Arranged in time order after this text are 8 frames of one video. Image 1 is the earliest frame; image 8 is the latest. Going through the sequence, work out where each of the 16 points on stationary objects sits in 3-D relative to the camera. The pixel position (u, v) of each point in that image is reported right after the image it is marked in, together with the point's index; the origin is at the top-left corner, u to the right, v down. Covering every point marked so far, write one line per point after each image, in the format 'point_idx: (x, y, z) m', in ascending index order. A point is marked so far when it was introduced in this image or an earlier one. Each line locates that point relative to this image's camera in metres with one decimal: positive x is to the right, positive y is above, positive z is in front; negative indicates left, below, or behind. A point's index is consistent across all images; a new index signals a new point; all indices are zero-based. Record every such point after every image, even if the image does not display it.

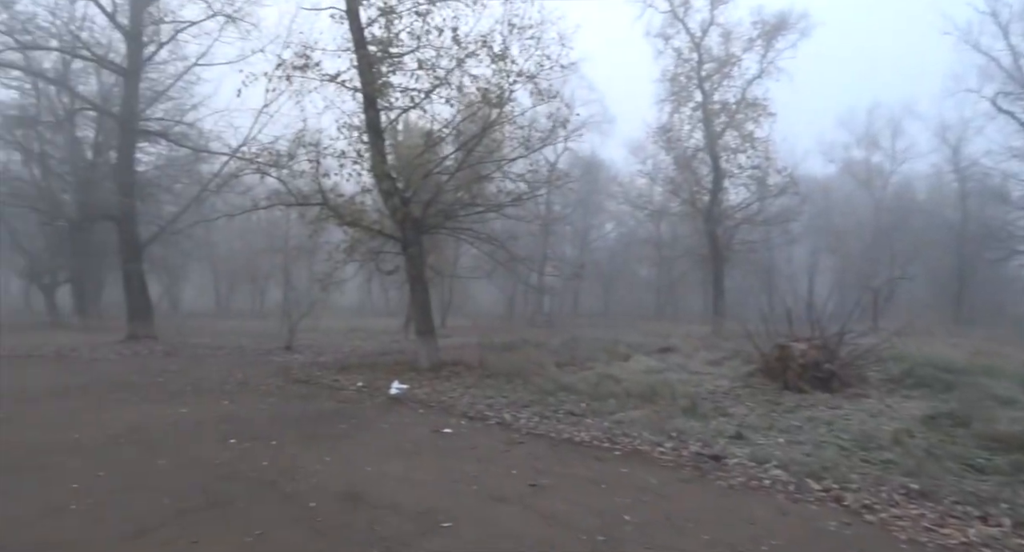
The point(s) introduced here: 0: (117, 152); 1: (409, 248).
0: (-11.4, +3.6, +18.3) m
1: (-2.4, +0.7, +15.0) m
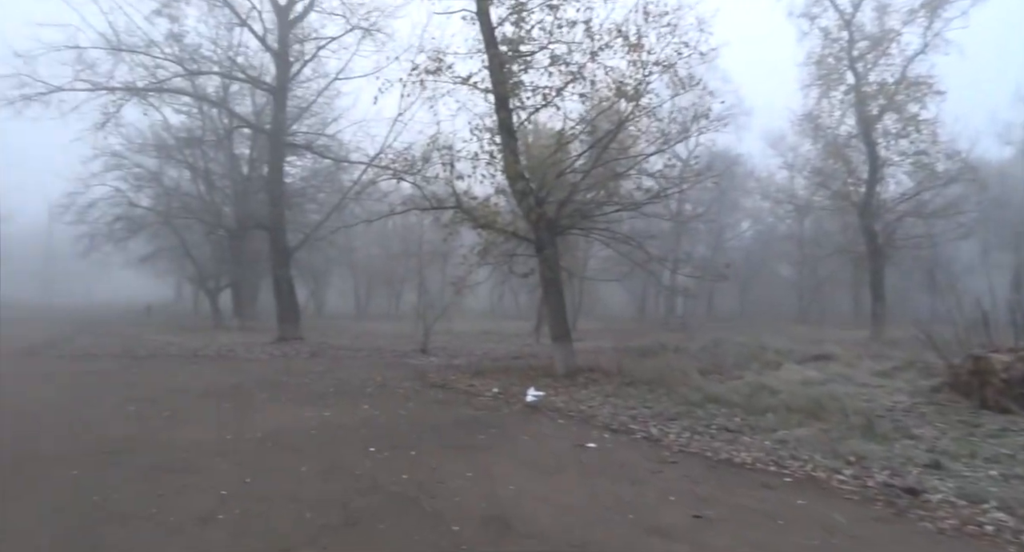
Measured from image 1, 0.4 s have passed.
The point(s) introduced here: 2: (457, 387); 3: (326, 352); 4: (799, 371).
0: (-7.5, +3.4, +19.5) m
1: (+0.7, +0.6, +14.5) m
2: (-1.1, -2.1, +12.2) m
3: (-5.1, -2.1, +17.3) m
4: (+7.0, -2.3, +15.4) m
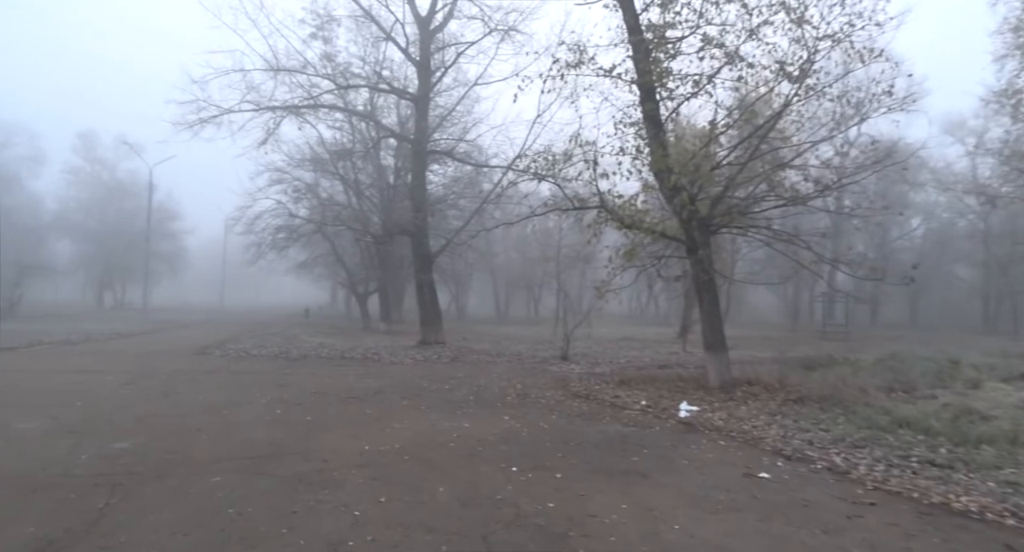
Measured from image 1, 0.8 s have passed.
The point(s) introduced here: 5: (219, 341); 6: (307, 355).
0: (-3.1, +3.3, +20.0) m
1: (+3.9, +0.5, +13.3) m
2: (+1.6, -2.2, +11.4) m
3: (-1.2, -2.2, +17.2) m
4: (+10.2, -2.4, +12.8) m
5: (-8.8, -2.0, +19.0) m
6: (-5.1, -2.0, +15.7) m
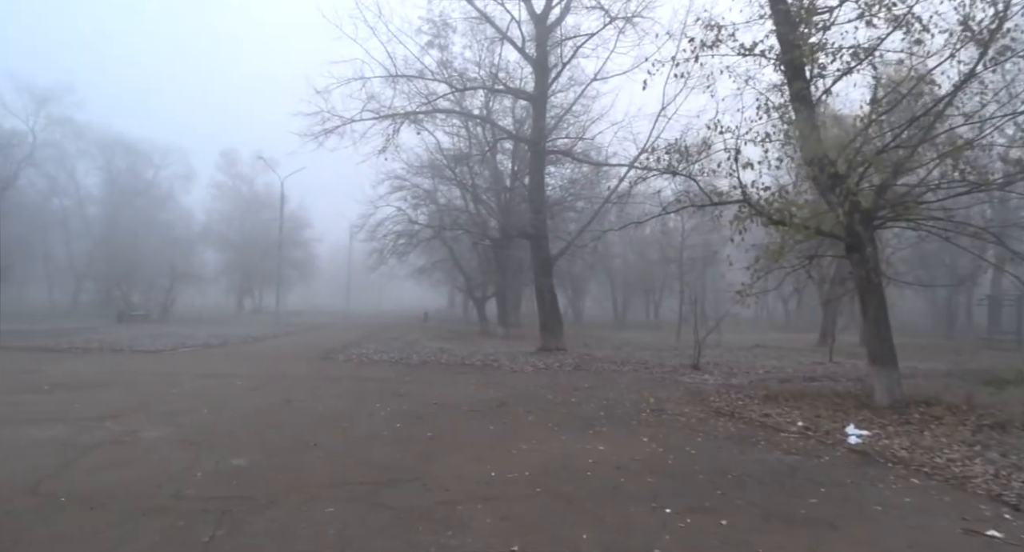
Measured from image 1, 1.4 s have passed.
0: (+0.6, +3.2, +19.4) m
1: (+6.3, +0.5, +11.5) m
2: (+3.8, -2.2, +10.0) m
3: (+2.0, -2.3, +16.3) m
4: (+12.5, -2.3, +9.9) m
5: (-5.1, -2.1, +19.4) m
6: (-2.1, -2.1, +15.4) m
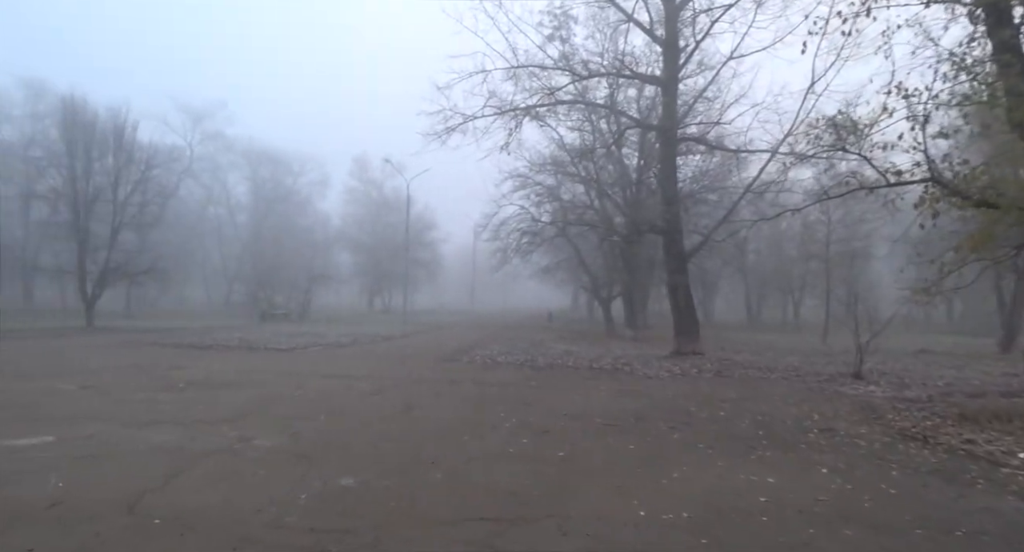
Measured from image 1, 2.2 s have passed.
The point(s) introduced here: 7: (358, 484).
0: (+4.2, +3.2, +17.9) m
1: (+8.4, +0.6, +9.1) m
2: (+5.6, -2.1, +8.1) m
3: (+5.1, -2.2, +14.6) m
4: (+14.1, -2.2, +6.4) m
5: (-1.4, -2.1, +19.0) m
6: (+0.9, -2.1, +14.5) m
7: (-1.2, -1.6, +4.8) m
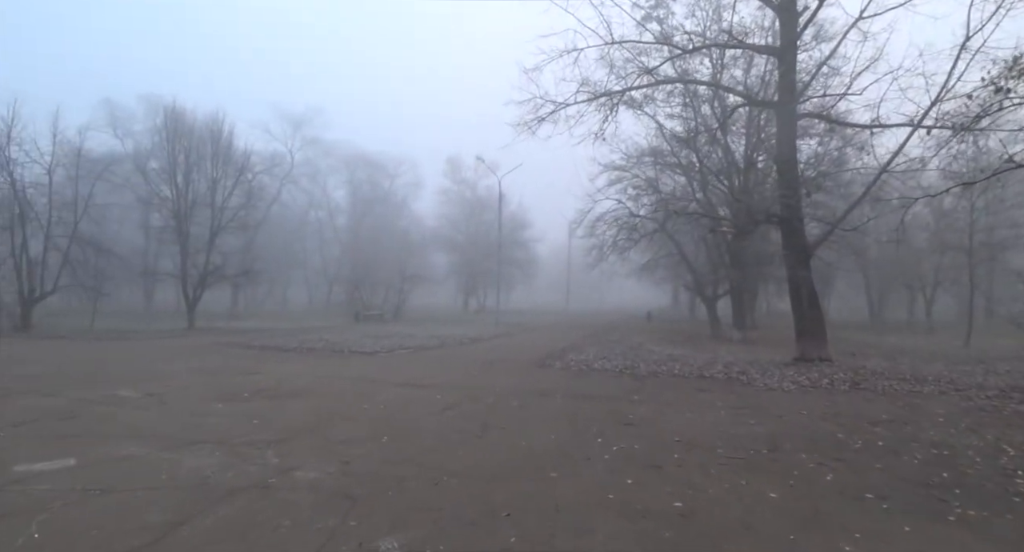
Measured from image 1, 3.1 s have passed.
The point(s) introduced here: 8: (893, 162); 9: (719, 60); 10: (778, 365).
0: (+6.6, +3.3, +15.7) m
1: (+9.4, +0.8, +6.4) m
2: (+6.6, -2.0, +5.8) m
3: (+7.0, -2.1, +12.3) m
4: (+14.8, -2.0, +2.8) m
5: (+1.3, -2.1, +17.6) m
6: (+2.9, -2.0, +12.9) m
7: (-0.6, -1.6, +3.6) m
8: (+9.1, +2.8, +15.1) m
9: (+6.2, +6.5, +19.0) m
10: (+6.1, -2.1, +14.4) m
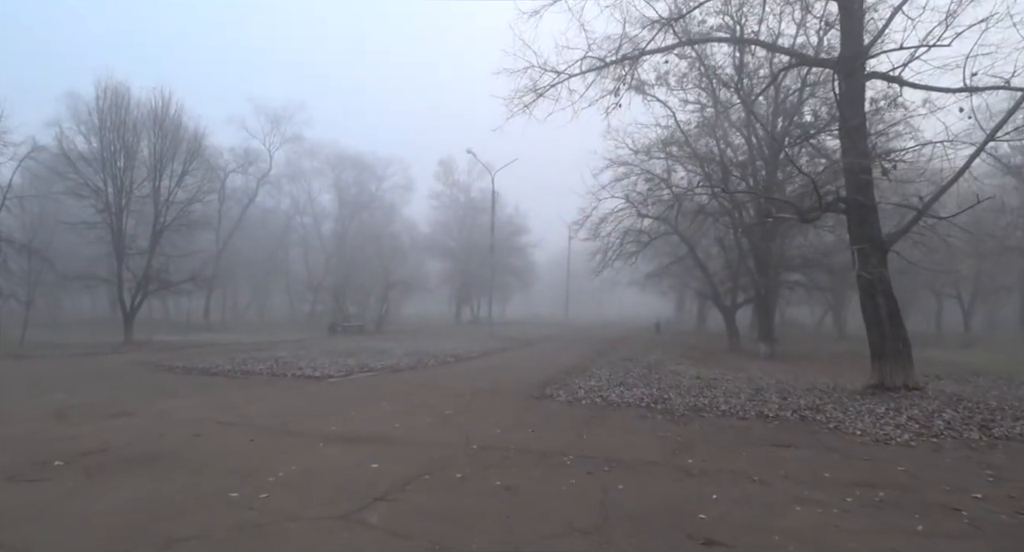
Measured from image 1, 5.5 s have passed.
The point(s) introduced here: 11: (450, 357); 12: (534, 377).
0: (+6.5, +3.3, +12.4) m
1: (+9.3, +0.9, +3.0) m
2: (+6.5, -1.9, +2.4) m
3: (+6.9, -2.1, +8.9) m
4: (+14.6, -1.8, -0.6) m
5: (+1.2, -2.1, +14.2) m
6: (+2.7, -2.0, +9.5) m
7: (-0.8, -1.4, +0.2) m
8: (+9.0, +2.7, +11.8) m
9: (+6.0, +6.4, +15.7) m
10: (+5.9, -2.1, +11.0) m
11: (-1.7, -2.3, +17.5) m
12: (+0.4, -2.1, +13.2) m
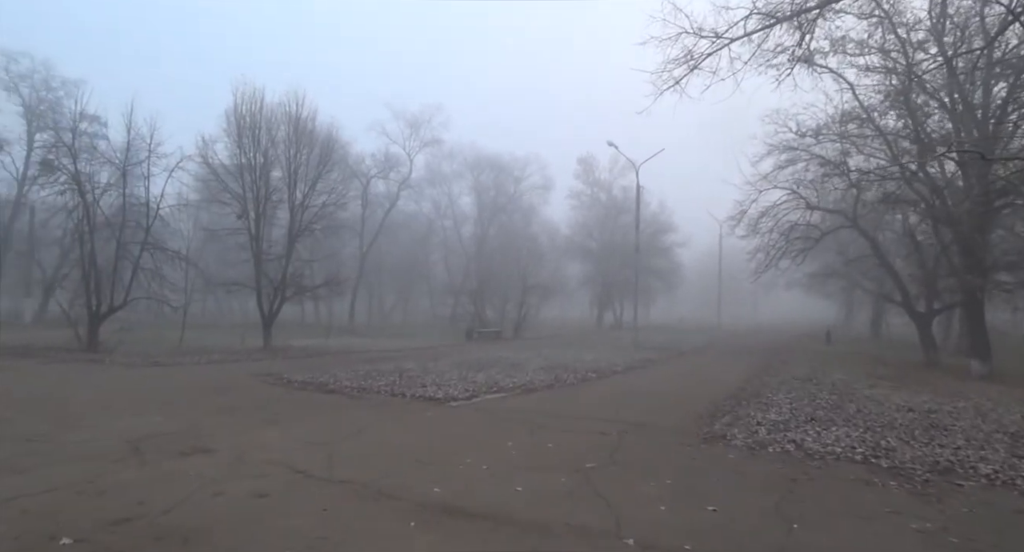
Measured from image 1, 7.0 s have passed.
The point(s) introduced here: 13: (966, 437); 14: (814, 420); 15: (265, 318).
0: (+8.8, +3.3, +8.6) m
1: (+9.5, +0.9, -1.1) m
2: (+6.6, -1.9, -1.1) m
3: (+8.4, -2.1, +5.2) m
4: (+13.9, -1.8, -5.8) m
5: (+4.0, -2.2, +11.6) m
6: (+4.5, -2.0, +6.6) m
7: (-0.9, -1.5, -1.7) m
8: (+11.1, +2.7, +7.5) m
9: (+9.0, +6.3, +12.0) m
10: (+8.0, -2.1, +7.4) m
11: (+1.9, -2.4, +15.4) m
12: (+3.1, -2.2, +10.7) m
13: (+6.3, -2.2, +8.7) m
14: (+4.6, -2.2, +9.6) m
15: (-7.7, -1.3, +20.0) m
